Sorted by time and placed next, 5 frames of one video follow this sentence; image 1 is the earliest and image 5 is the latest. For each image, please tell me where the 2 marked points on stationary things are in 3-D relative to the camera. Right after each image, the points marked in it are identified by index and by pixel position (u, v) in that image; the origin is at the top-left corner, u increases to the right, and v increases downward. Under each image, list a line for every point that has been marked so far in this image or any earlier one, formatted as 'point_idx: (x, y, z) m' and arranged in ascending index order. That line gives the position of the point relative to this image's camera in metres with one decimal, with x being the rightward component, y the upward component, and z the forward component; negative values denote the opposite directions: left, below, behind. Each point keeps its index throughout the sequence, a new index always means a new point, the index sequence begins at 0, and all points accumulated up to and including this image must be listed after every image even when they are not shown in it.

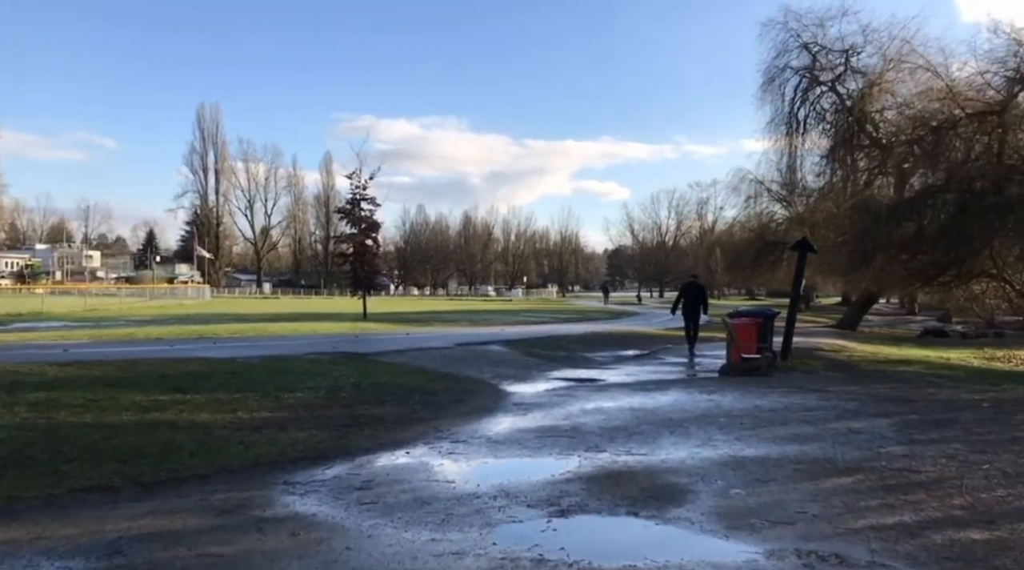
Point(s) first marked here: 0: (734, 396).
0: (+2.7, -1.4, +9.7) m
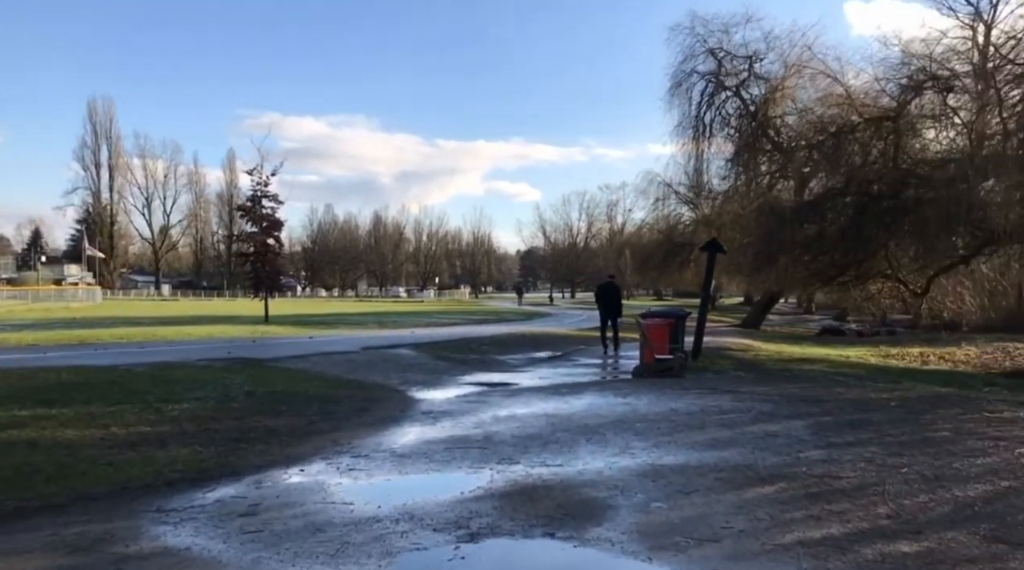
0: (+1.6, -1.4, +9.4) m
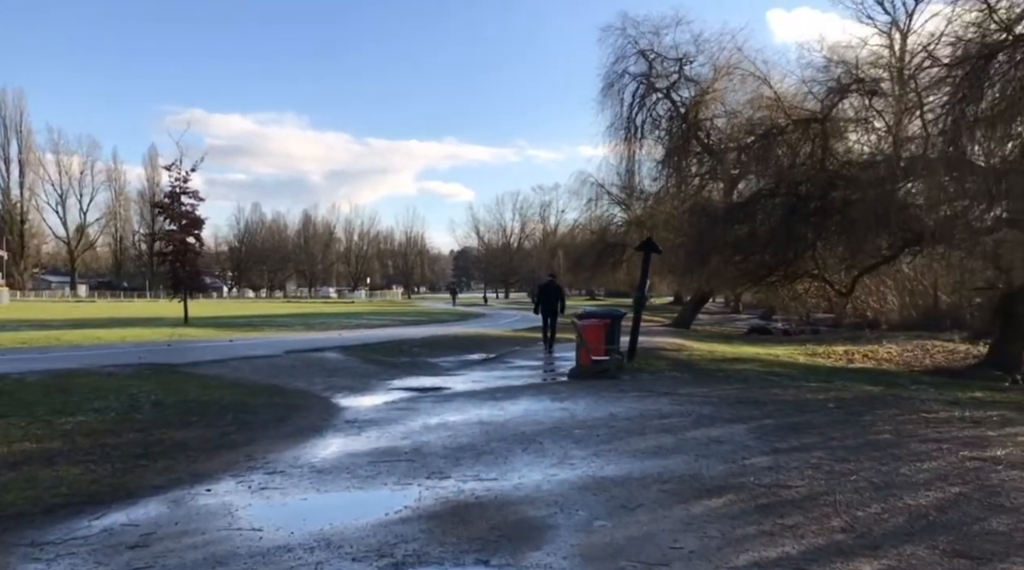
0: (+0.9, -1.4, +9.1) m
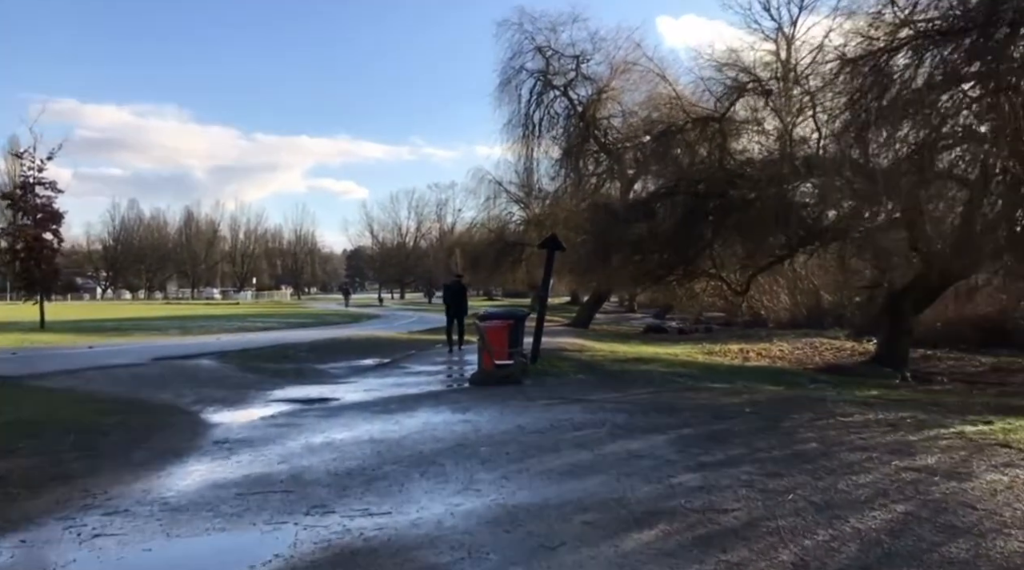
0: (-0.2, -1.4, +8.2) m
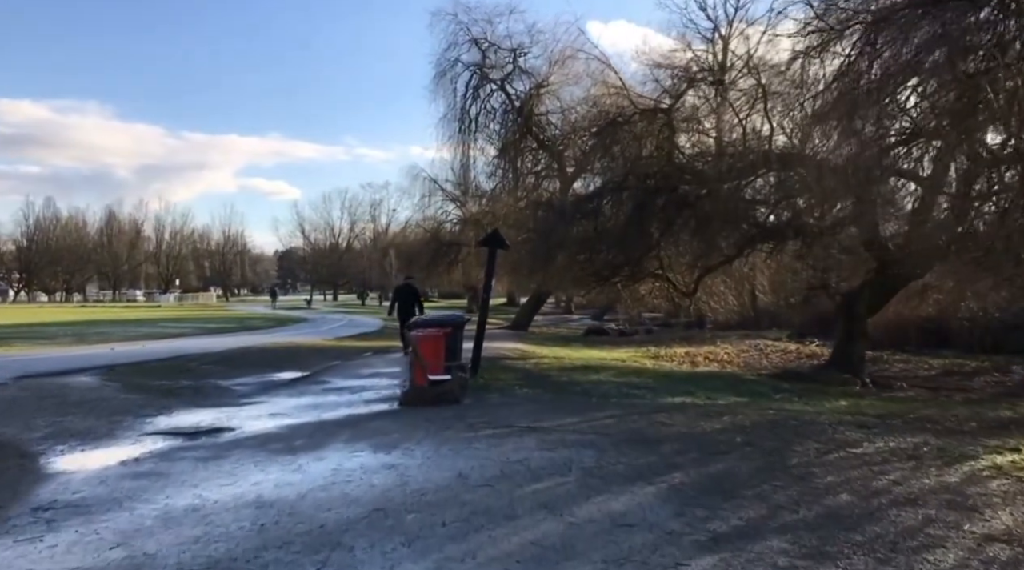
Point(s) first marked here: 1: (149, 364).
0: (-0.7, -1.4, +6.4) m
1: (-6.4, -1.4, +14.1) m
